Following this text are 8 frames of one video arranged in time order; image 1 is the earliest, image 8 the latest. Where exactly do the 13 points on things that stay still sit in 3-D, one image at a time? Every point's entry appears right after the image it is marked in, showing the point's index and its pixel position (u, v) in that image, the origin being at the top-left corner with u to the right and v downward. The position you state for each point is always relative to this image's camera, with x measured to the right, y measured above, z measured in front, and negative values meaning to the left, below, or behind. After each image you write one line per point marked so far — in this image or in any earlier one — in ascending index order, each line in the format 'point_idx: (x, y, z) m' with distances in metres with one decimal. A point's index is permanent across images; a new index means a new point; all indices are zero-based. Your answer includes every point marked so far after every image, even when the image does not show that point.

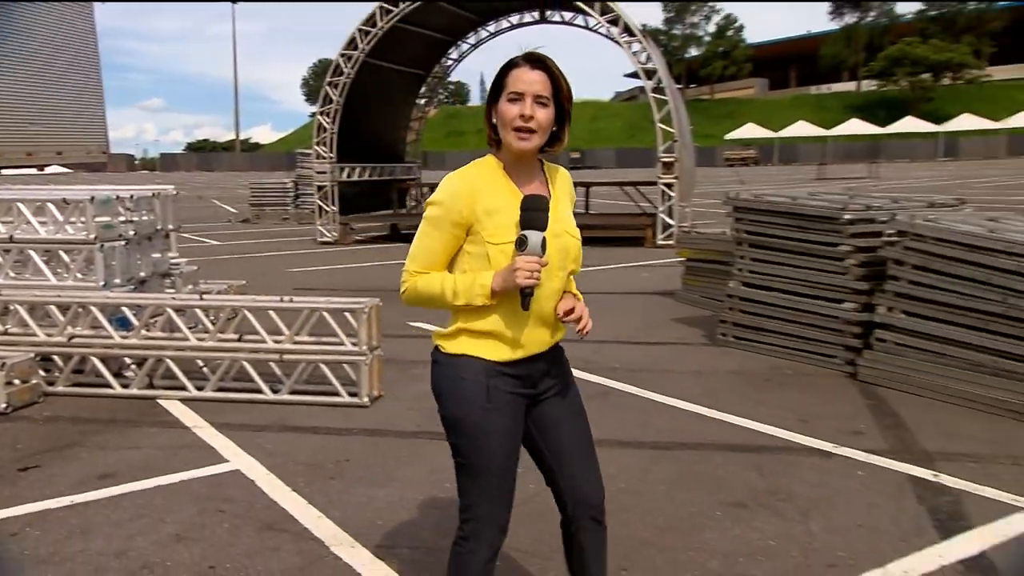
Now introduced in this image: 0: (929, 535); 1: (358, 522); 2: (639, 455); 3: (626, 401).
0: (+2.7, -1.6, +3.3) m
1: (-1.1, -1.7, +3.5) m
2: (+0.8, -1.3, +4.2) m
3: (+0.7, -1.0, +5.1) m
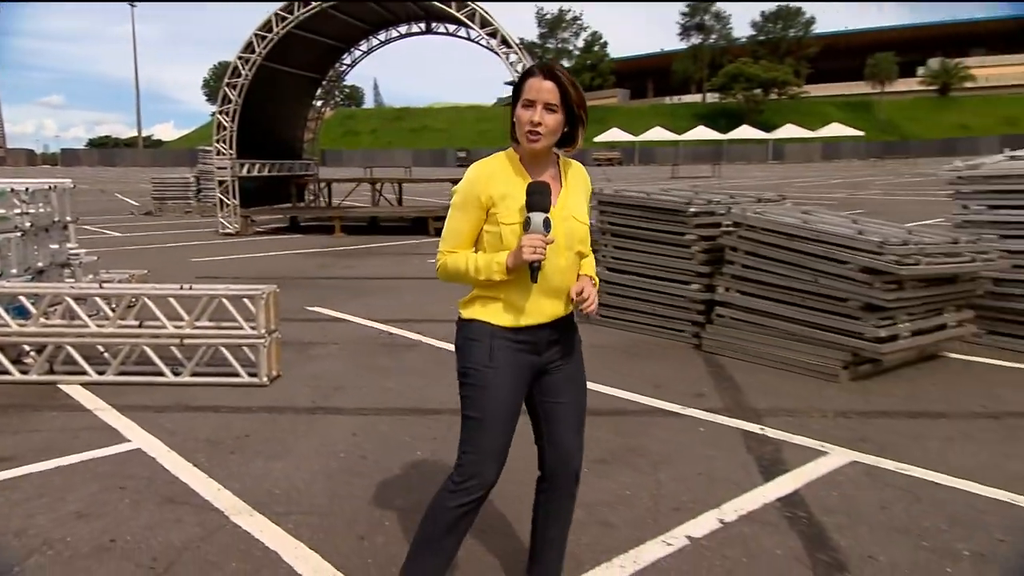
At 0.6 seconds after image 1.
0: (+1.8, -1.5, +3.8) m
1: (-1.9, -1.6, +3.8) m
2: (-0.1, -1.2, +4.7) m
3: (-0.3, -0.8, +5.5) m
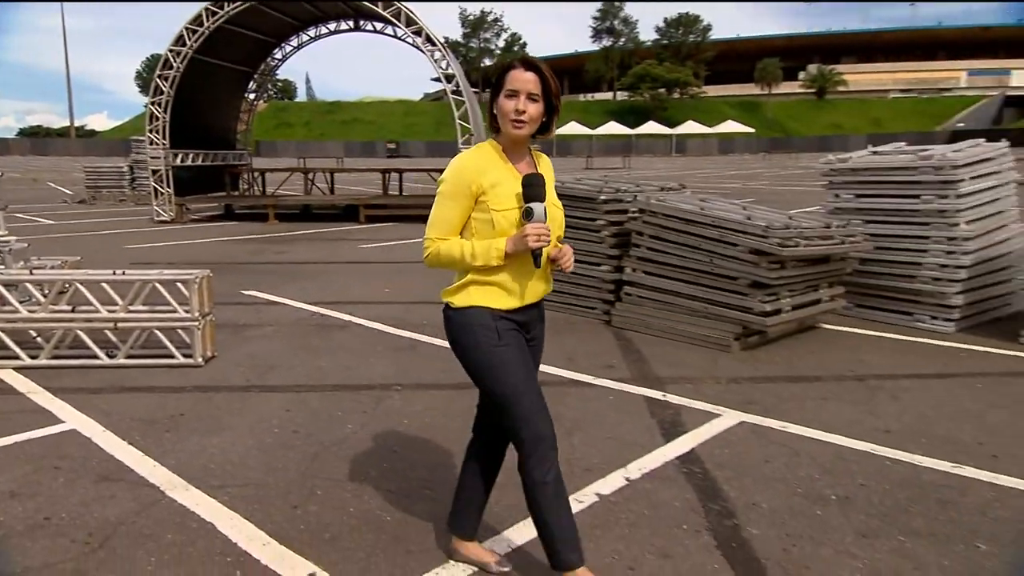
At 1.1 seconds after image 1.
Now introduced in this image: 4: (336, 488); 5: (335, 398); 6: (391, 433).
0: (+1.2, -1.3, +4.3) m
1: (-2.5, -1.4, +4.0) m
2: (-0.8, -1.0, +5.0) m
3: (-1.0, -0.7, +5.8) m
4: (-1.3, -1.5, +3.8) m
5: (-1.8, -1.1, +4.9) m
6: (-1.1, -1.3, +4.4) m
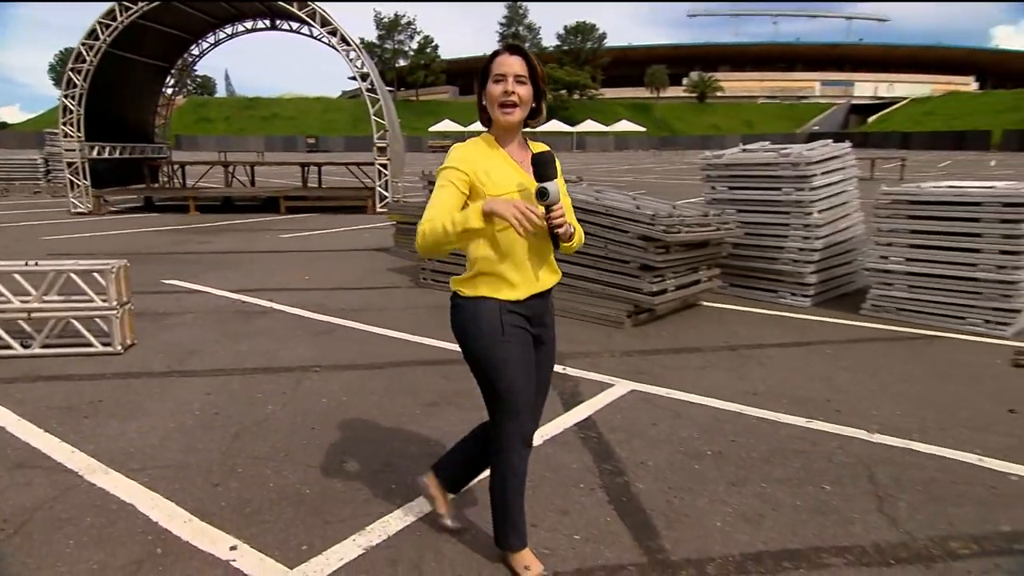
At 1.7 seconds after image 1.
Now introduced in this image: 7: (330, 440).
0: (+0.4, -1.1, +4.7) m
1: (-3.3, -1.3, +4.1) m
2: (-1.7, -0.9, +5.3) m
3: (-1.9, -0.6, +6.0) m
4: (-2.1, -1.4, +4.1) m
5: (-2.6, -0.9, +5.1) m
6: (-1.9, -1.2, +4.7) m
7: (-1.6, -1.3, +4.4) m
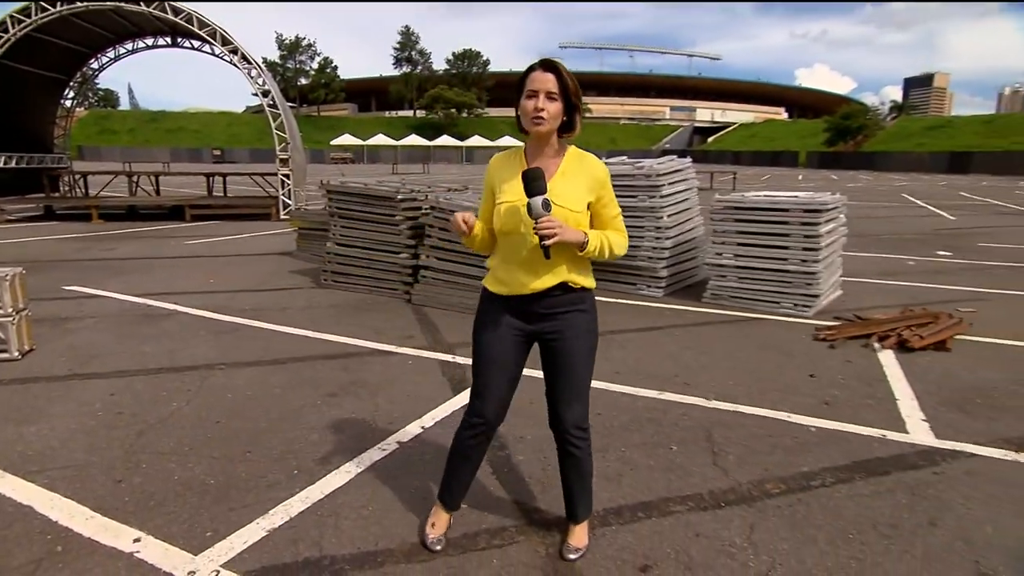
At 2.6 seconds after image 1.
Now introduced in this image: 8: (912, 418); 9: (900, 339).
0: (-0.7, -1.1, +5.2) m
1: (-4.3, -1.4, +4.3) m
2: (-2.8, -0.9, +5.6) m
3: (-3.2, -0.6, +6.3) m
4: (-3.1, -1.4, +4.3) m
5: (-3.8, -1.0, +5.3) m
6: (-3.0, -1.2, +4.9) m
7: (-2.6, -1.4, +4.7) m
8: (+3.9, -1.3, +5.0) m
9: (+4.6, -0.7, +6.2) m
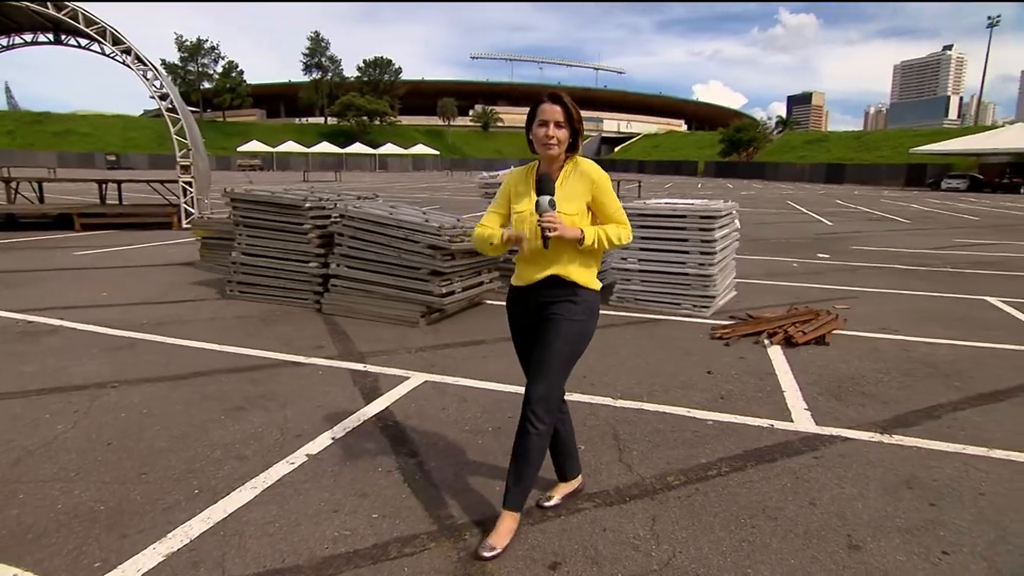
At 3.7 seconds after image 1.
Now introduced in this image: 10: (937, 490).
0: (-1.6, -1.2, +5.2) m
1: (-5.1, -1.5, +3.9) m
2: (-3.7, -1.1, +5.3) m
3: (-4.2, -0.8, +6.0) m
4: (-3.9, -1.6, +4.1) m
5: (-4.6, -1.1, +4.9) m
6: (-3.8, -1.3, +4.7) m
7: (-3.4, -1.5, +4.4) m
8: (+3.0, -1.3, +5.4) m
9: (+3.6, -0.7, +6.7) m
10: (+3.6, -1.7, +4.2) m
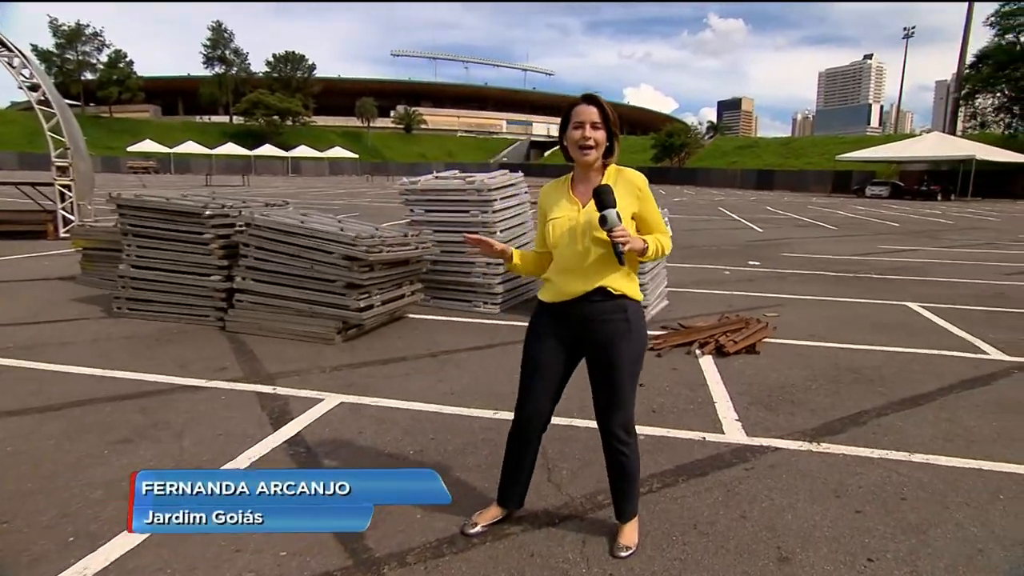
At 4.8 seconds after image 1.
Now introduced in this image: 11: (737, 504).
0: (-2.3, -1.3, +4.8) m
1: (-5.7, -1.7, +3.2) m
2: (-4.4, -1.2, +4.7) m
3: (-4.9, -0.9, +5.4) m
4: (-4.5, -1.7, +3.5) m
5: (-5.3, -1.3, +4.3) m
6: (-4.5, -1.5, +4.1) m
7: (-4.1, -1.6, +3.9) m
8: (+2.3, -1.4, +5.3) m
9: (+2.8, -0.7, +6.7) m
10: (+2.9, -1.8, +4.2) m
11: (+1.9, -1.8, +4.2) m
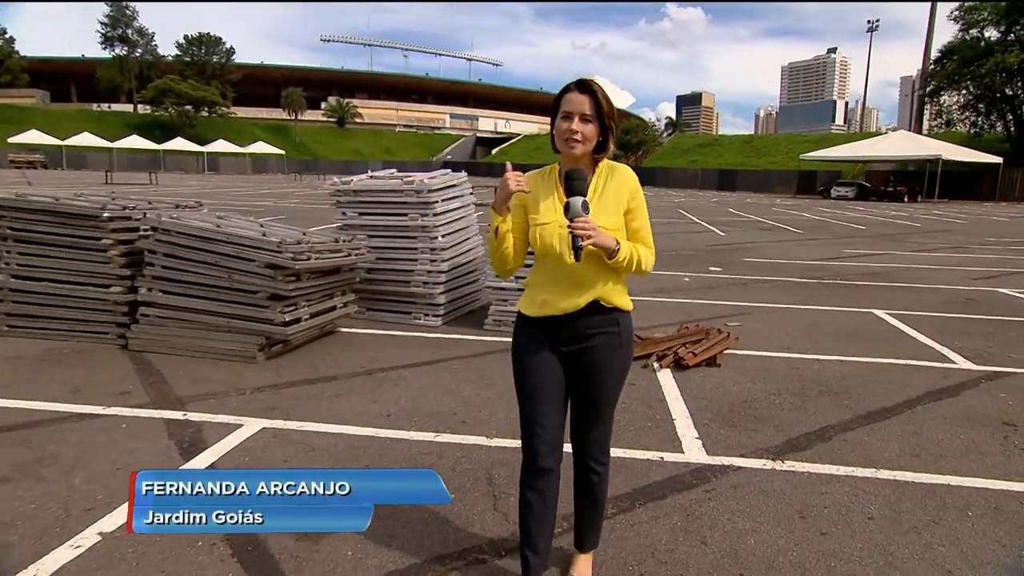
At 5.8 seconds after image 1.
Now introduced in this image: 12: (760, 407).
0: (-2.8, -1.5, +4.2) m
1: (-6.1, -1.9, +2.5) m
2: (-4.9, -1.3, +4.1) m
3: (-5.5, -1.1, +4.7) m
4: (-4.9, -1.9, +2.8) m
5: (-5.8, -1.4, +3.6) m
6: (-5.0, -1.6, +3.4) m
7: (-4.5, -1.8, +3.3) m
8: (+1.8, -1.5, +5.0) m
9: (+2.2, -0.8, +6.4) m
10: (+2.5, -1.8, +3.9) m
11: (+1.4, -1.9, +3.8) m
12: (+2.7, -1.3, +5.5) m
